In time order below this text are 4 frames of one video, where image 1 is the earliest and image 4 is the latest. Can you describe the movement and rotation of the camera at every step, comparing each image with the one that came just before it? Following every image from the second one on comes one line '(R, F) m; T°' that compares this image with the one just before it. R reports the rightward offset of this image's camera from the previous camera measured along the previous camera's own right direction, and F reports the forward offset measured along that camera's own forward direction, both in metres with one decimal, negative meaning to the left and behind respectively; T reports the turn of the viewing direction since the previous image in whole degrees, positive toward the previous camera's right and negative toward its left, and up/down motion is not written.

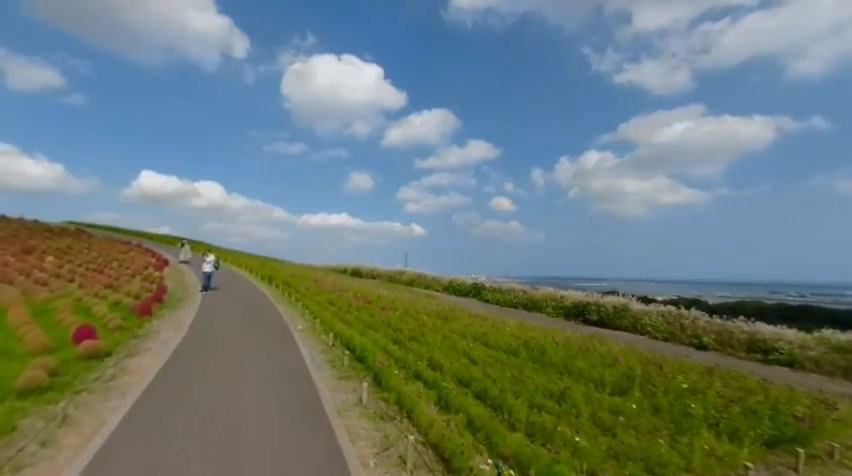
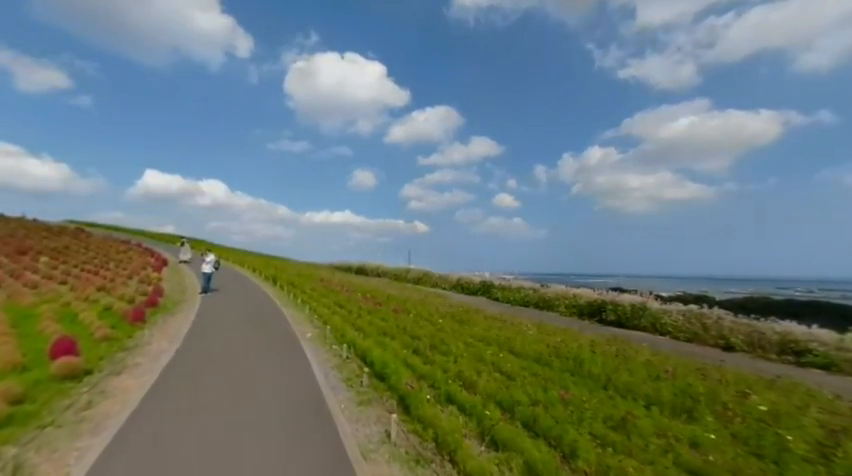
(-0.6, +1.9) m; 0°
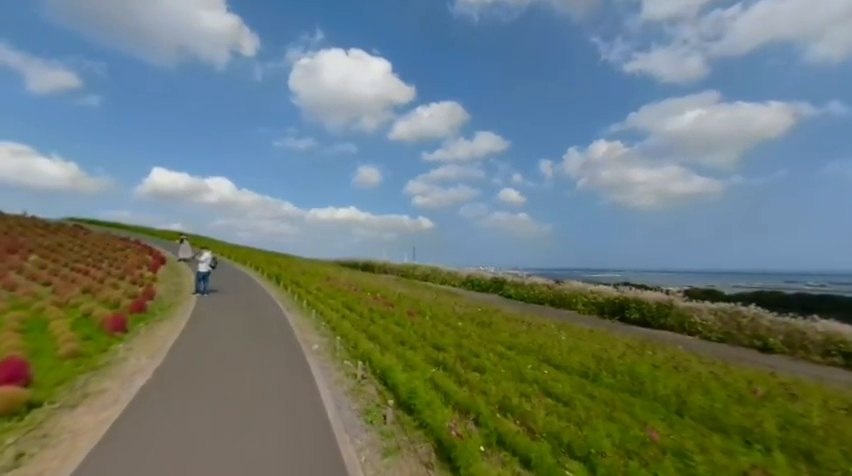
(-0.6, +2.6) m; -1°
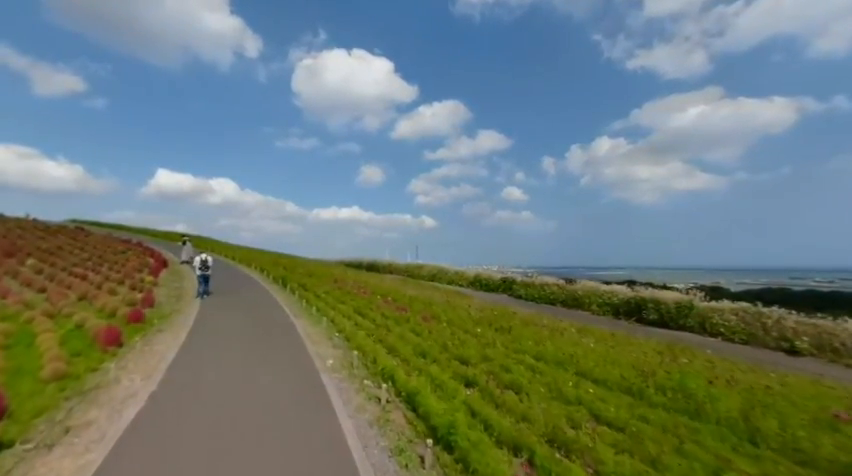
(-0.6, +1.5) m; 0°
